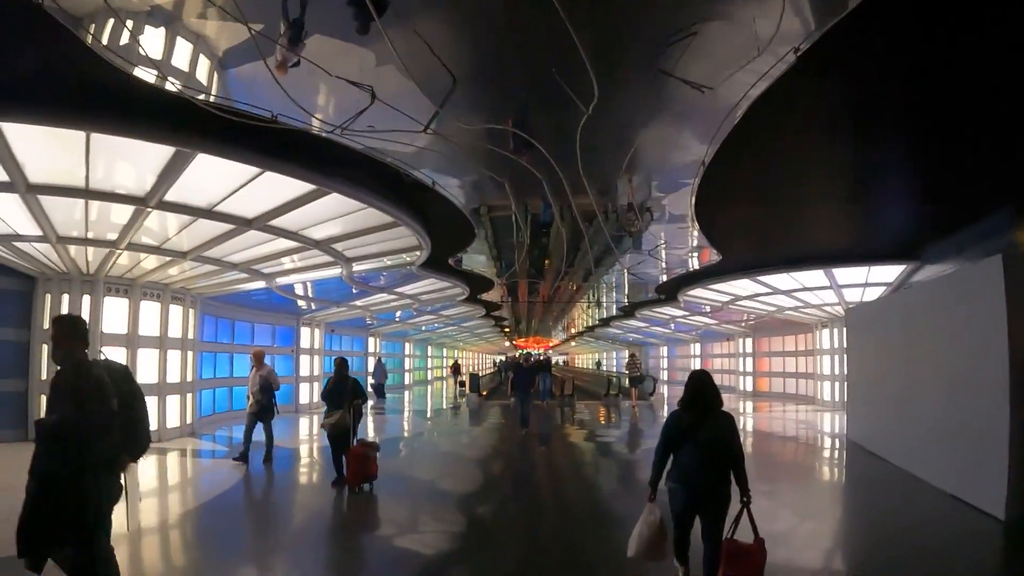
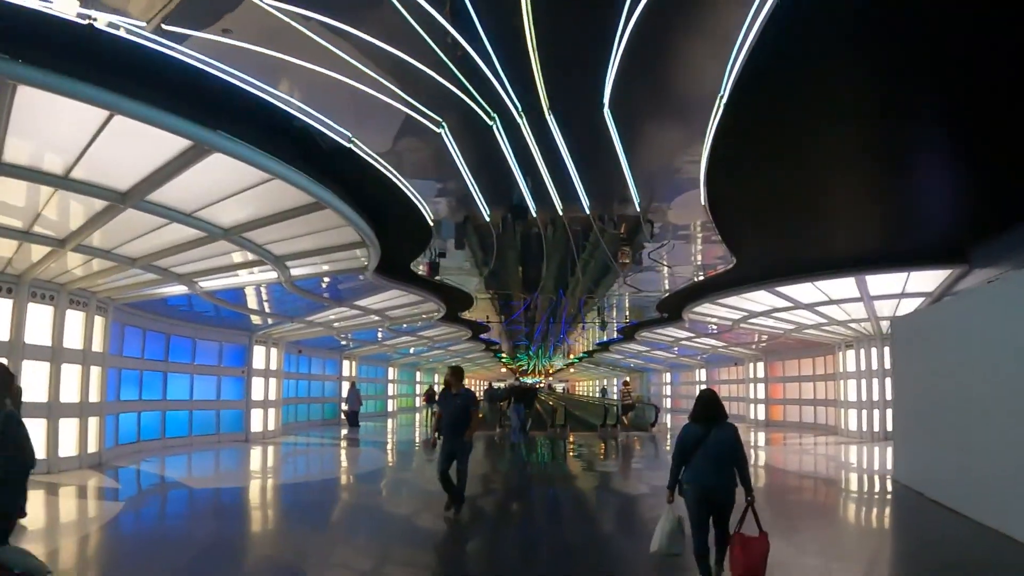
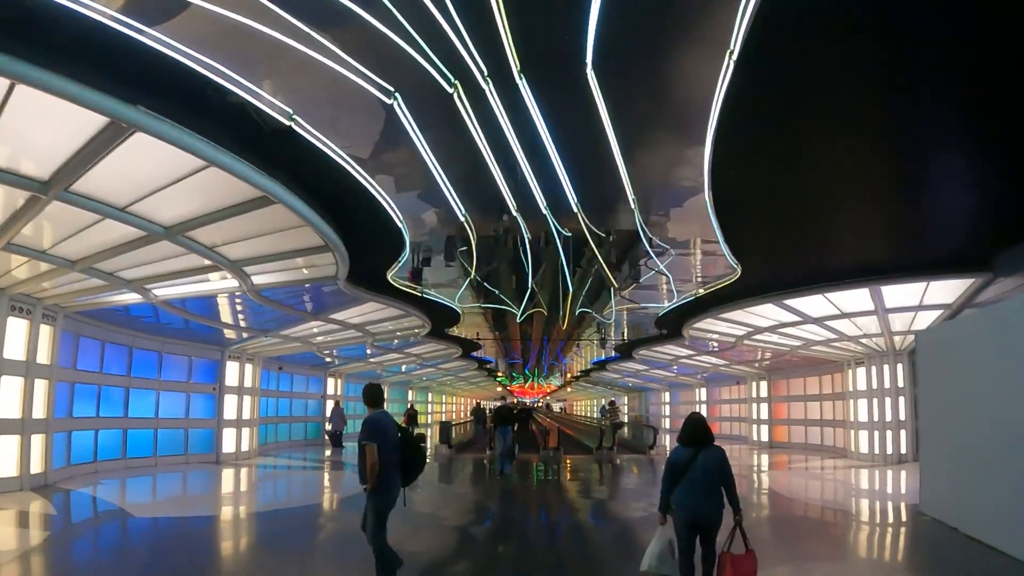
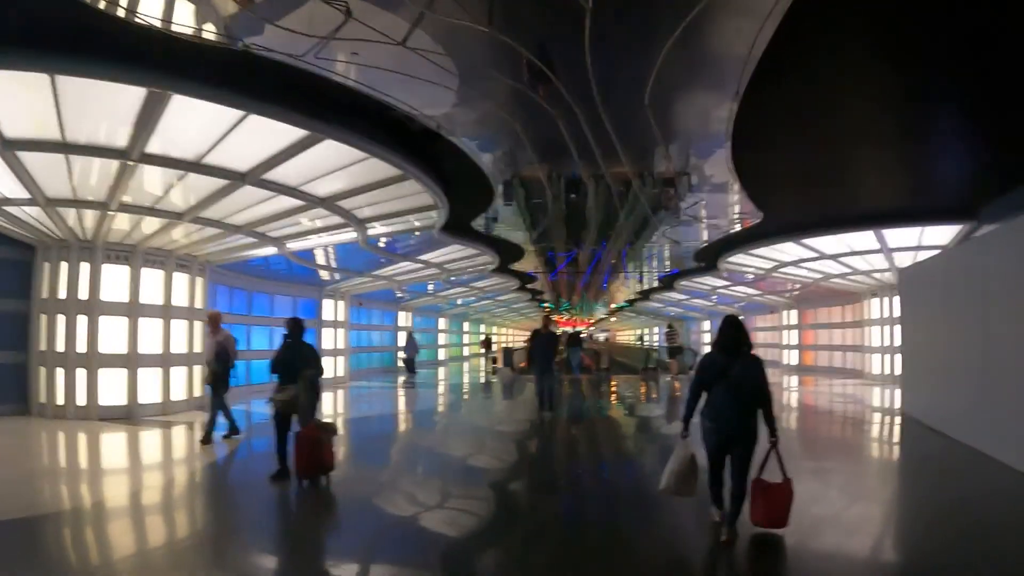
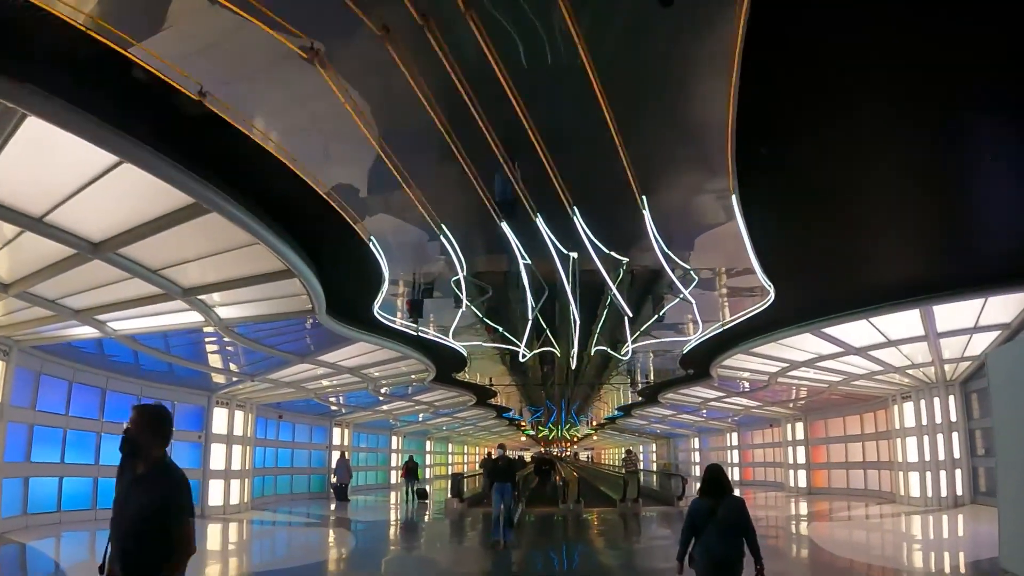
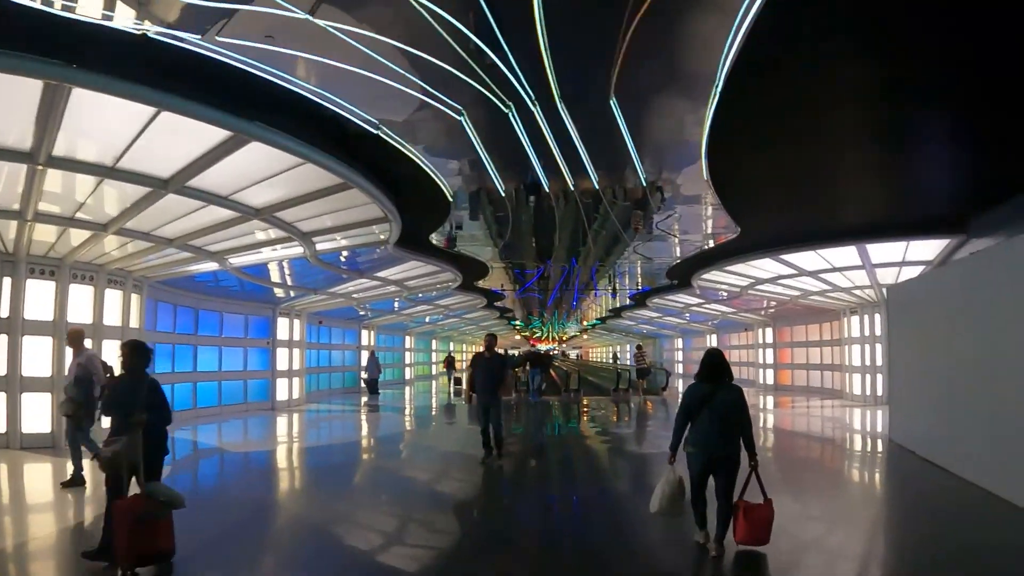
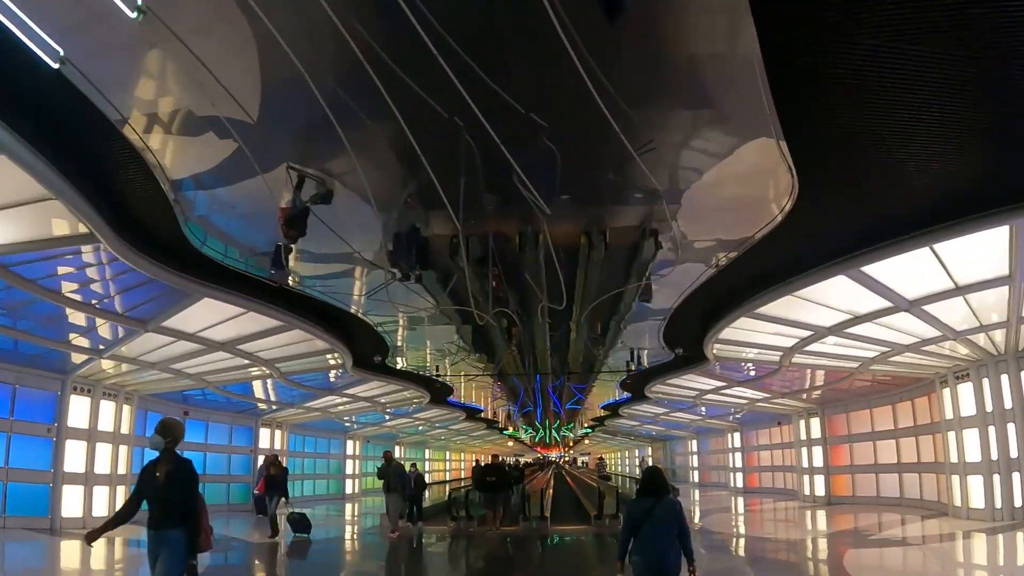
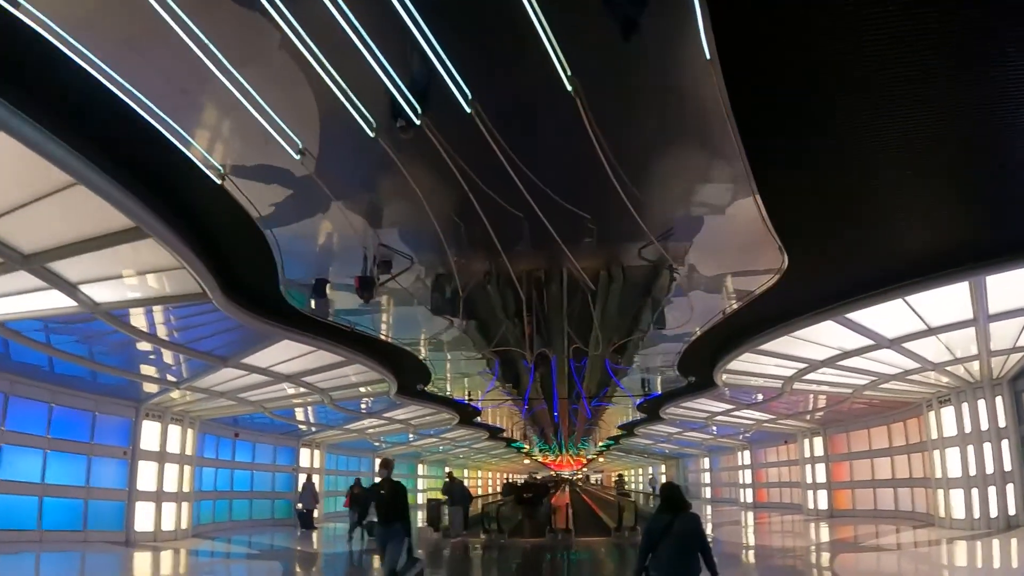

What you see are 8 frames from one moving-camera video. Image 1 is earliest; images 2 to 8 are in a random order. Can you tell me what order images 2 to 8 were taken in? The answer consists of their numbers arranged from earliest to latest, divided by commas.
4, 6, 2, 3, 5, 8, 7
